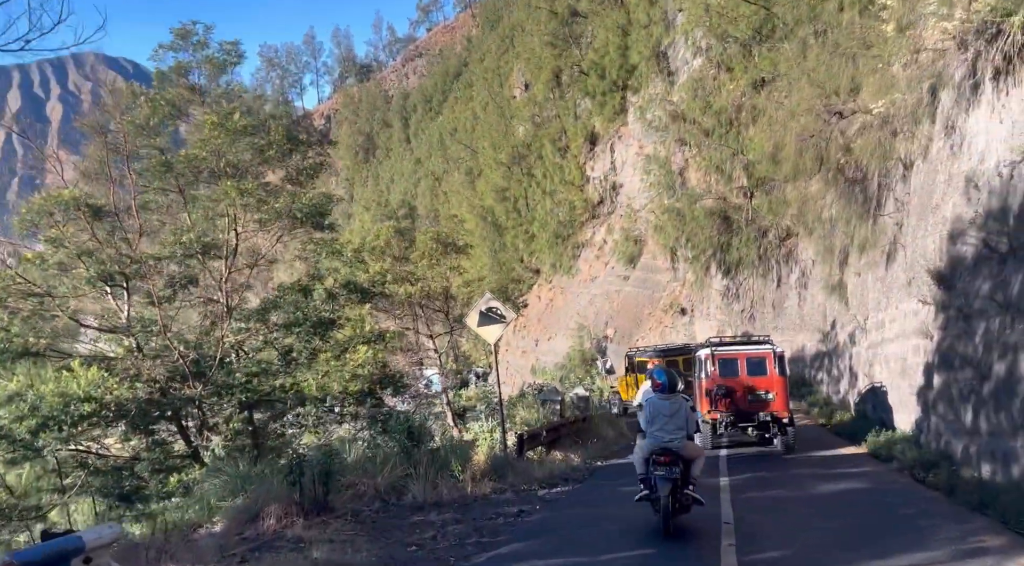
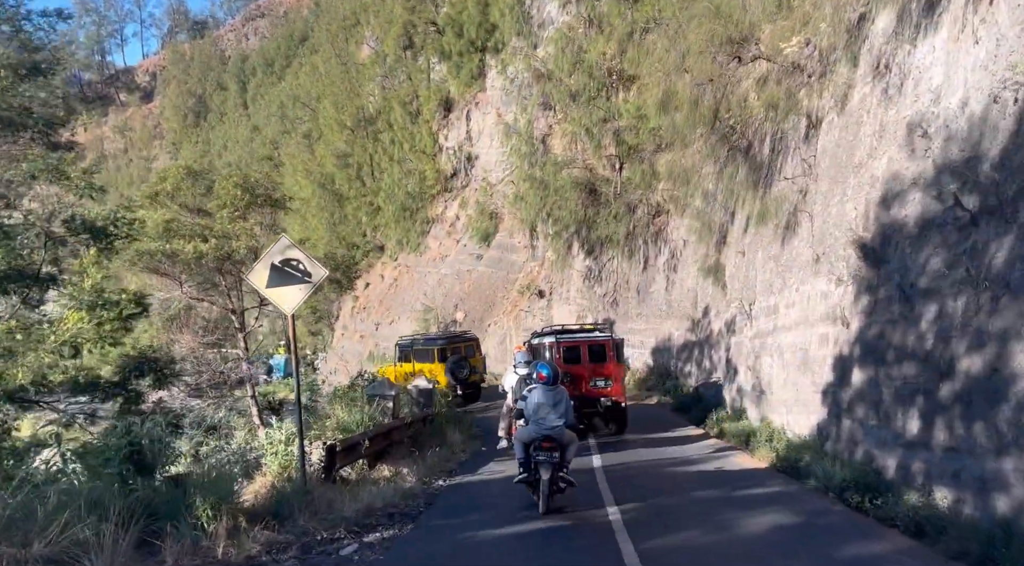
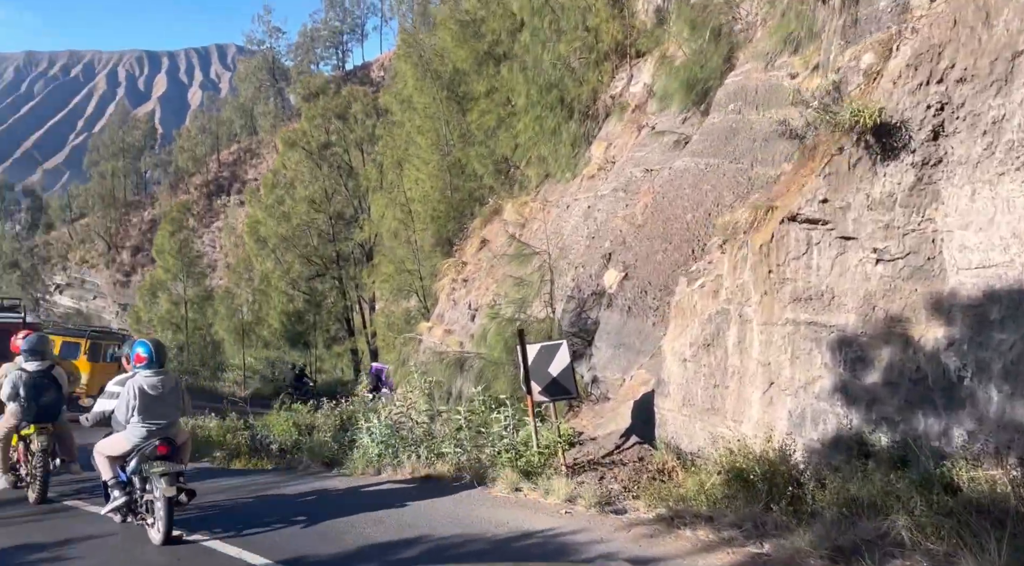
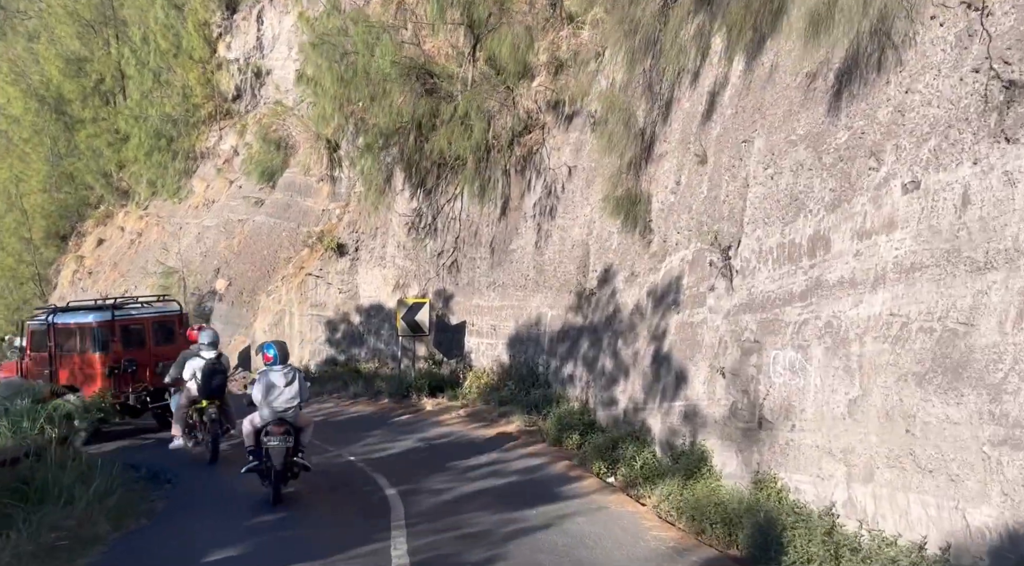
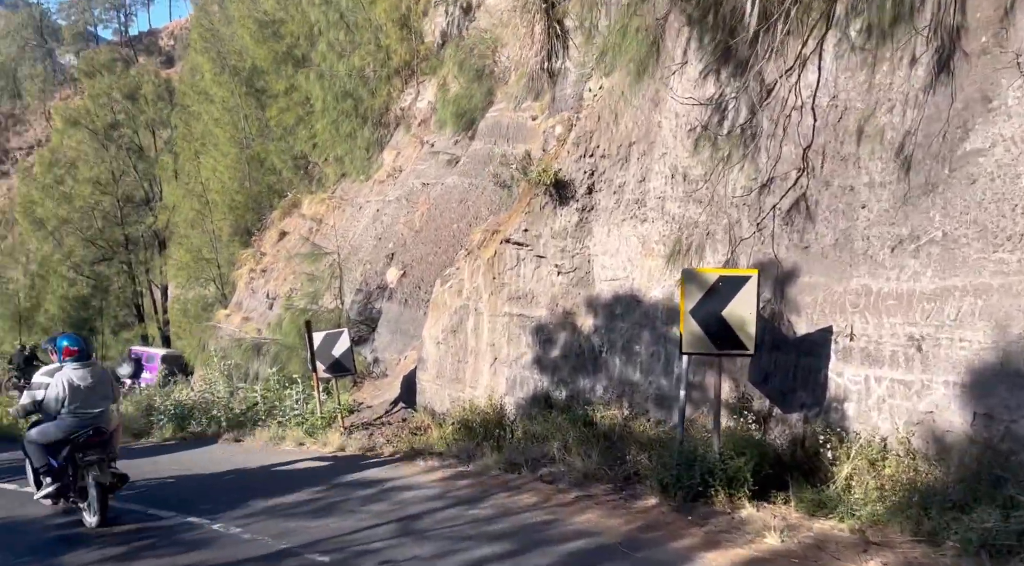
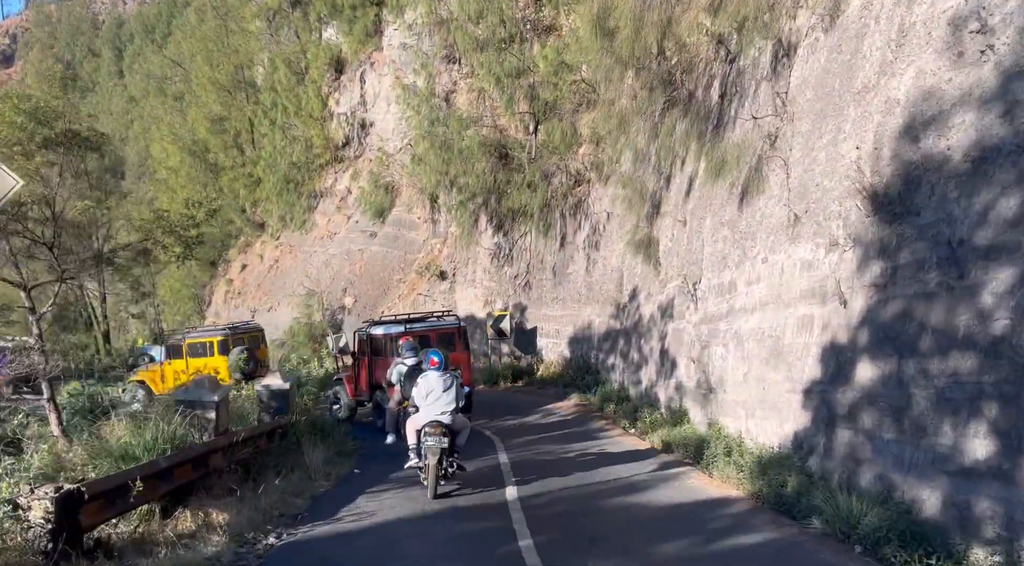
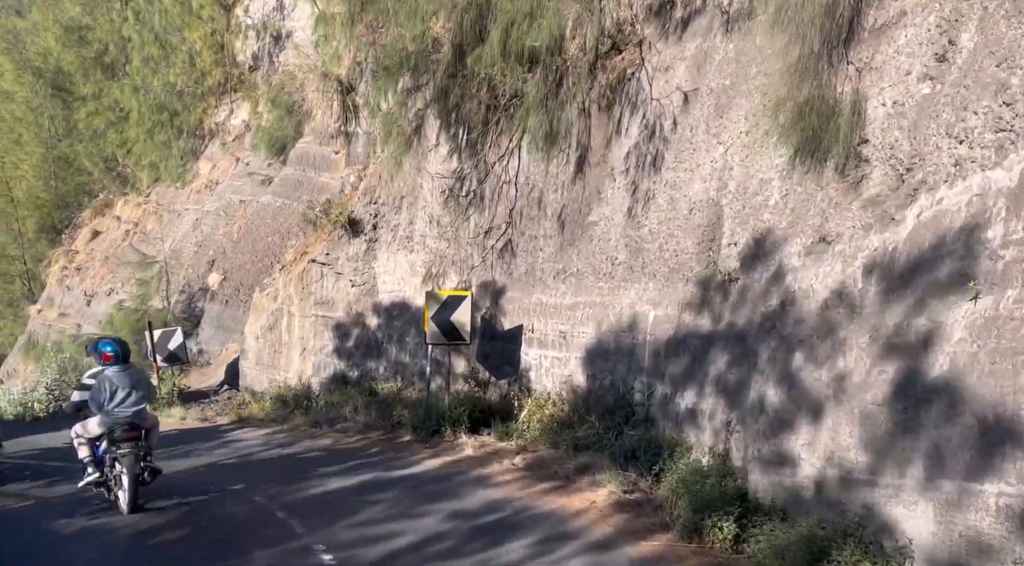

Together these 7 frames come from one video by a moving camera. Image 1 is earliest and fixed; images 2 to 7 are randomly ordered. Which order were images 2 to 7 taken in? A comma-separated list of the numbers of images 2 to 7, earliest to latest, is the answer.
2, 6, 4, 7, 5, 3
